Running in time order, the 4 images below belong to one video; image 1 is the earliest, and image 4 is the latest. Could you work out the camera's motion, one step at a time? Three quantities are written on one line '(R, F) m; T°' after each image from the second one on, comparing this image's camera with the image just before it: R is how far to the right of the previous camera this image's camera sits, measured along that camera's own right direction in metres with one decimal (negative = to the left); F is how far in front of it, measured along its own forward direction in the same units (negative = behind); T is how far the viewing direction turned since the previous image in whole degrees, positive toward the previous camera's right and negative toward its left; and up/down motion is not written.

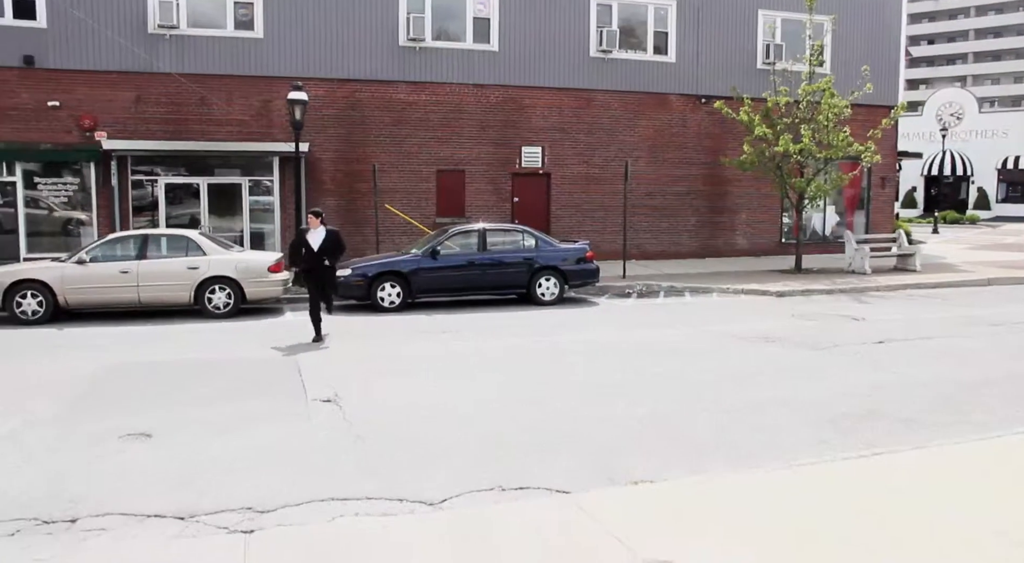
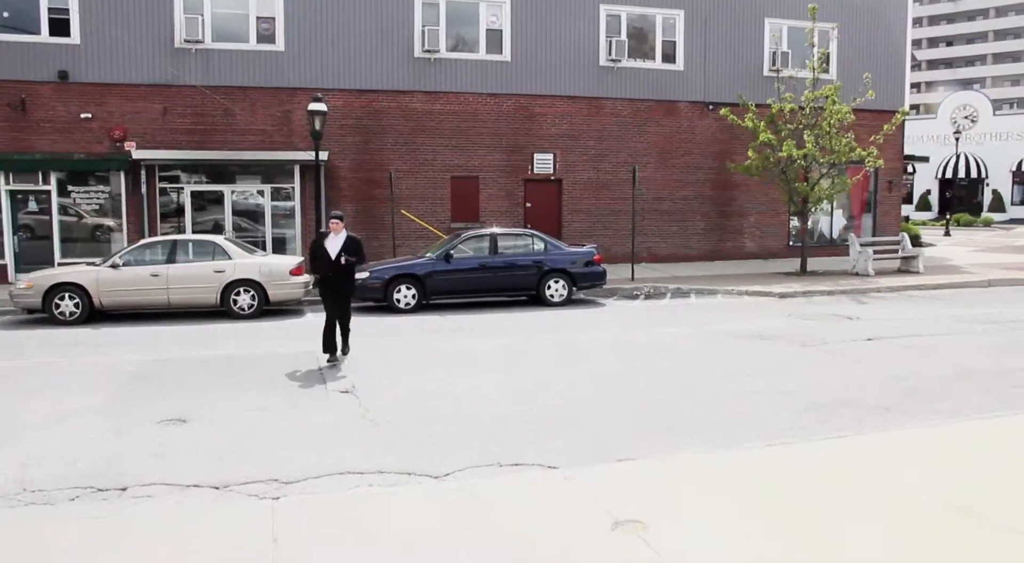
(+0.2, -0.5) m; -2°
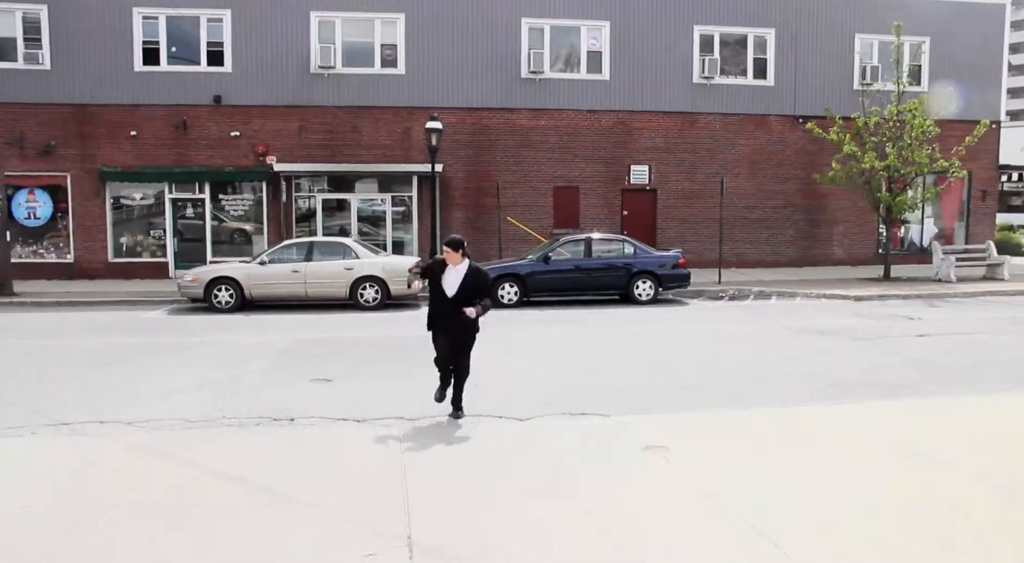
(+0.2, -1.6) m; -8°
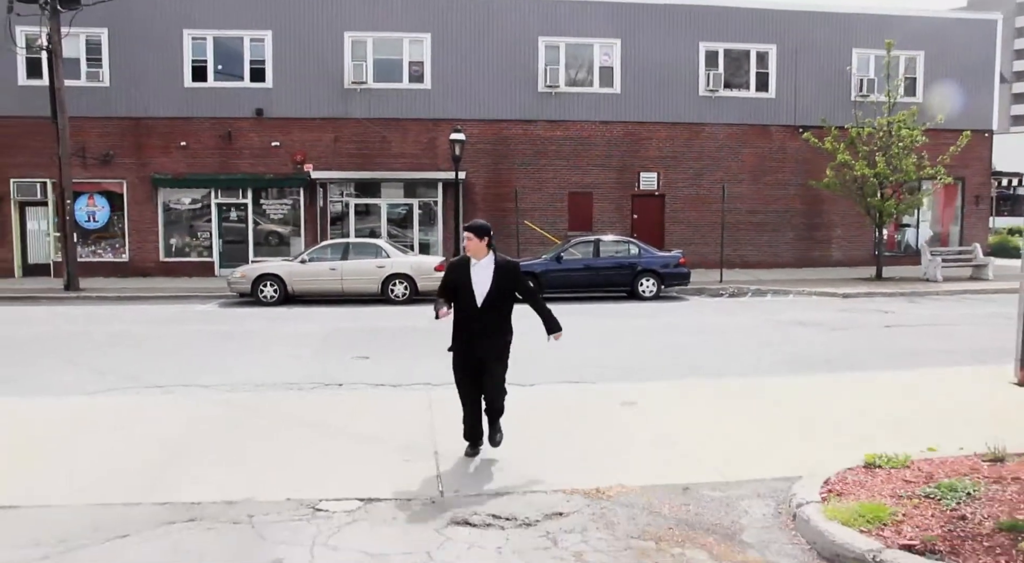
(+0.2, -1.5) m; -2°
